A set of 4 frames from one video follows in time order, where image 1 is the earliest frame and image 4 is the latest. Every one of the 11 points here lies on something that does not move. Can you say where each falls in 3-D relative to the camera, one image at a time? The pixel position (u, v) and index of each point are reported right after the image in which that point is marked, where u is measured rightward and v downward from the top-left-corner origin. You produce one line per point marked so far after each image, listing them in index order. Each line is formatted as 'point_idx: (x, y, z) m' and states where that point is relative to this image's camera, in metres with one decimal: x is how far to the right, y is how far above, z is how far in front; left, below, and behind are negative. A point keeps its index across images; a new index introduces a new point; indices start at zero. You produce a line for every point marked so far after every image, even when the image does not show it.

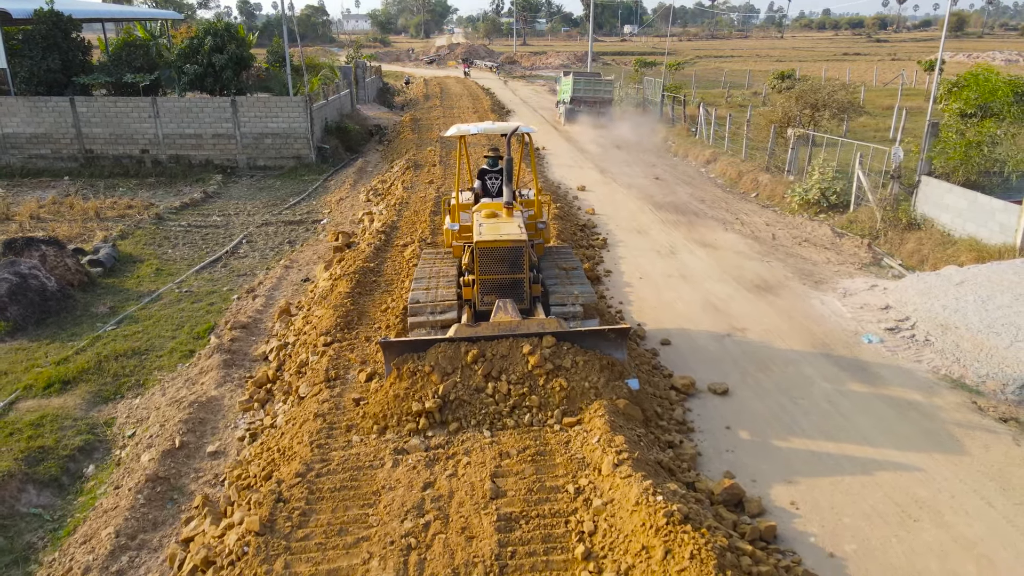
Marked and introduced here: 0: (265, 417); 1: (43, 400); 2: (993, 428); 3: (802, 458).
0: (-2.5, -1.3, +6.9) m
1: (-5.4, -1.3, +7.7) m
2: (+4.6, -1.3, +6.5) m
3: (+2.5, -1.5, +5.9) m
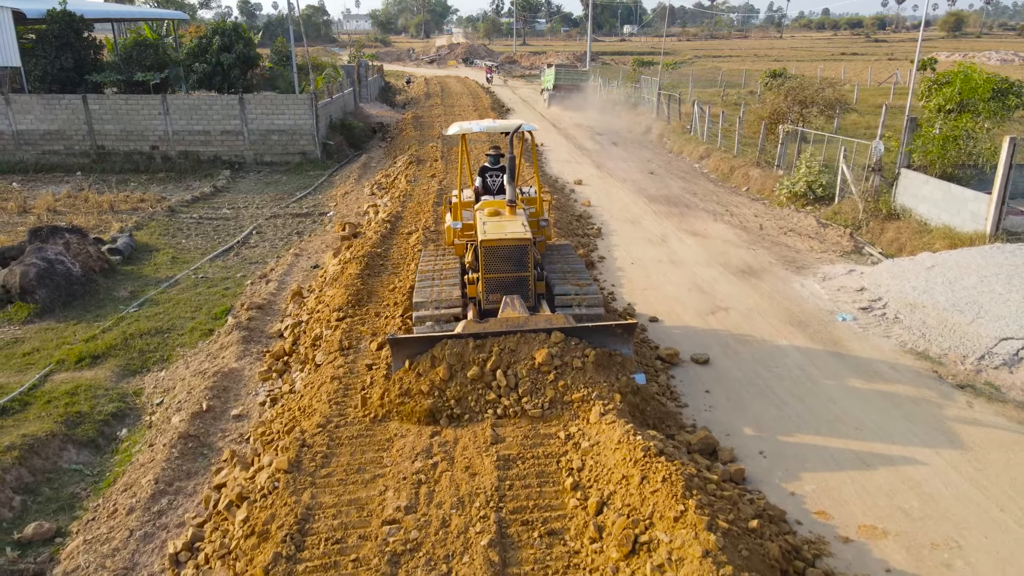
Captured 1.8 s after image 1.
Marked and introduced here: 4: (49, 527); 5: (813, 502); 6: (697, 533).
0: (-2.5, -1.1, +7.5) m
1: (-5.4, -1.0, +8.3) m
2: (+4.6, -1.1, +7.1) m
3: (+2.5, -1.2, +6.5) m
4: (-3.9, -2.0, +5.7) m
5: (+2.3, -1.7, +5.3) m
6: (+1.1, -1.4, +4.0) m
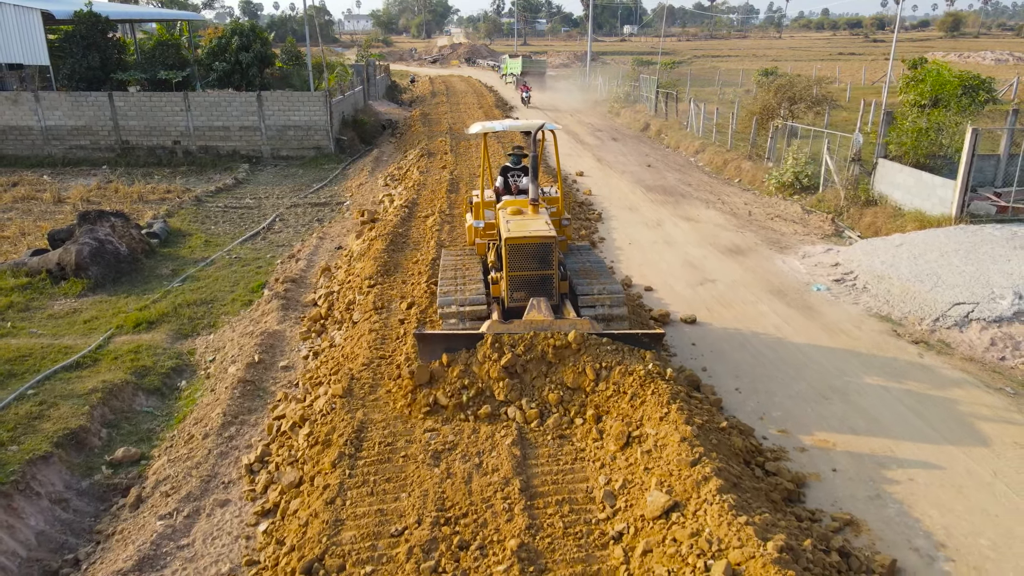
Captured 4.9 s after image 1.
0: (-2.4, -0.7, +8.6) m
1: (-5.2, -0.7, +9.4) m
2: (+4.7, -0.7, +8.1) m
3: (+2.7, -0.8, +7.6) m
4: (-3.8, -1.6, +6.7) m
5: (+2.5, -1.3, +6.3) m
6: (+1.2, -1.0, +5.0) m
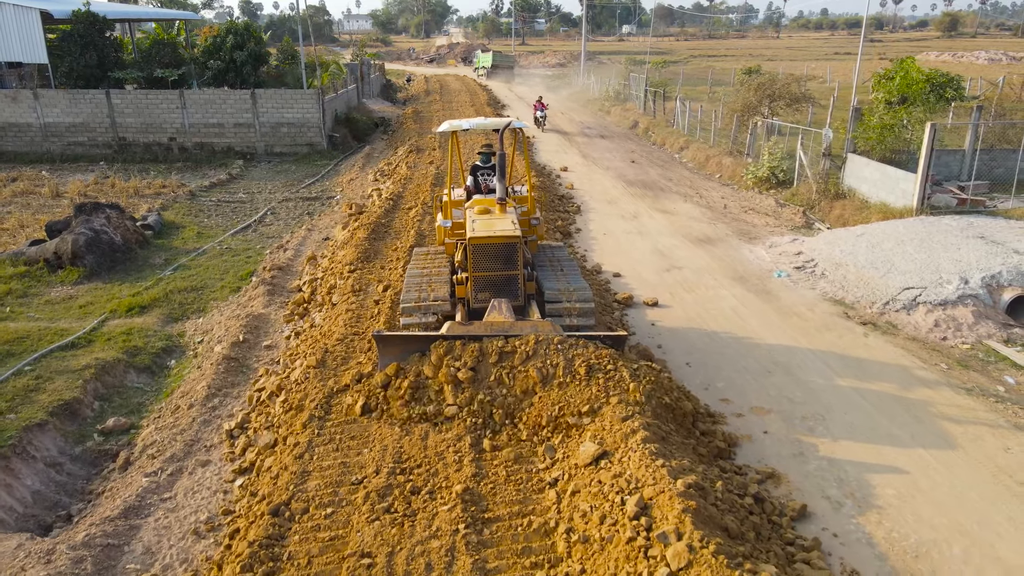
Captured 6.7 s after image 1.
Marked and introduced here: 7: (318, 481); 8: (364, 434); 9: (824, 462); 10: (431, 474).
0: (-2.8, -0.5, +9.1) m
1: (-5.6, -0.4, +9.9) m
2: (+4.4, -0.5, +8.6) m
3: (+2.3, -0.6, +8.1) m
4: (-4.1, -1.4, +7.2) m
5: (+2.1, -1.1, +6.8) m
6: (+0.8, -0.8, +5.5) m
7: (-1.5, -1.4, +5.1) m
8: (-1.2, -1.2, +5.6) m
9: (+2.6, -1.5, +5.6) m
10: (-0.6, -1.4, +5.0) m
